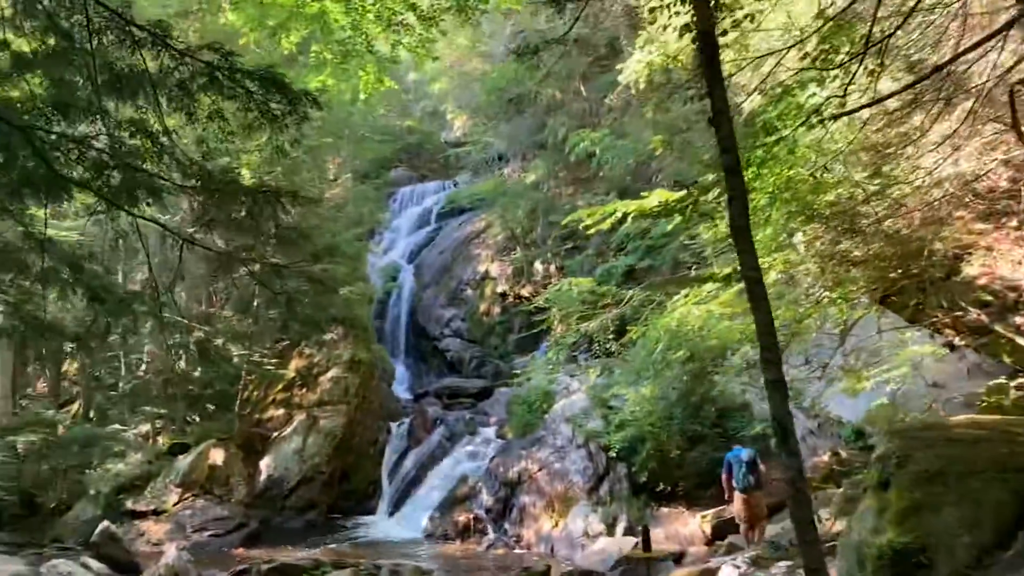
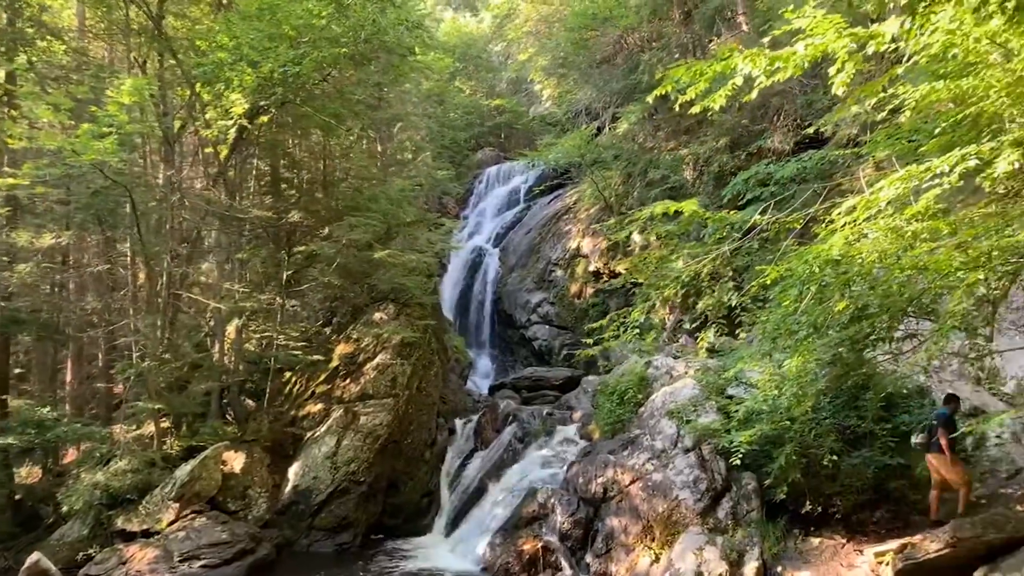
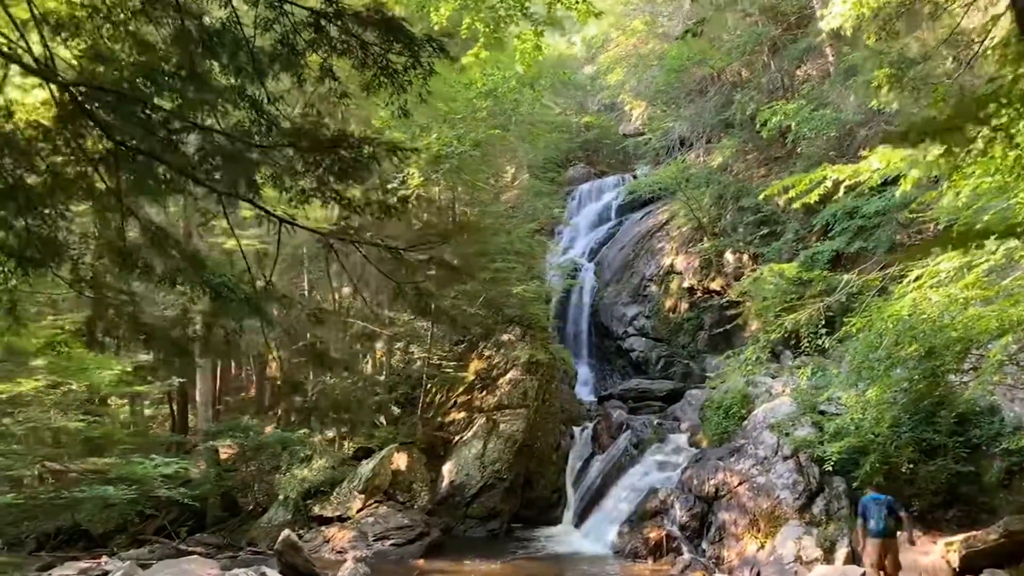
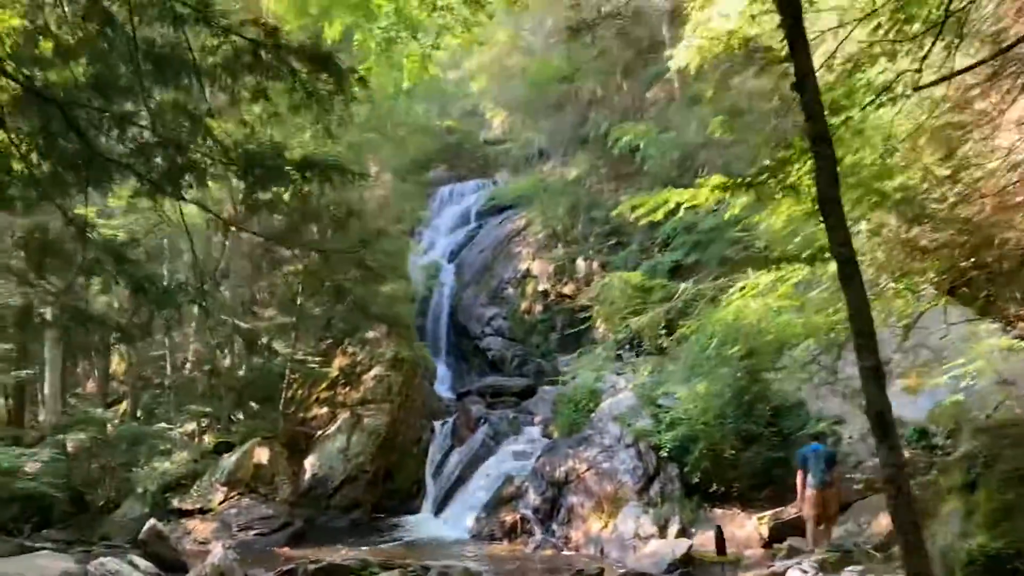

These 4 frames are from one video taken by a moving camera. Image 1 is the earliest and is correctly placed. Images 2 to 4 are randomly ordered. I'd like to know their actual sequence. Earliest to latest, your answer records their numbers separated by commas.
4, 3, 2
